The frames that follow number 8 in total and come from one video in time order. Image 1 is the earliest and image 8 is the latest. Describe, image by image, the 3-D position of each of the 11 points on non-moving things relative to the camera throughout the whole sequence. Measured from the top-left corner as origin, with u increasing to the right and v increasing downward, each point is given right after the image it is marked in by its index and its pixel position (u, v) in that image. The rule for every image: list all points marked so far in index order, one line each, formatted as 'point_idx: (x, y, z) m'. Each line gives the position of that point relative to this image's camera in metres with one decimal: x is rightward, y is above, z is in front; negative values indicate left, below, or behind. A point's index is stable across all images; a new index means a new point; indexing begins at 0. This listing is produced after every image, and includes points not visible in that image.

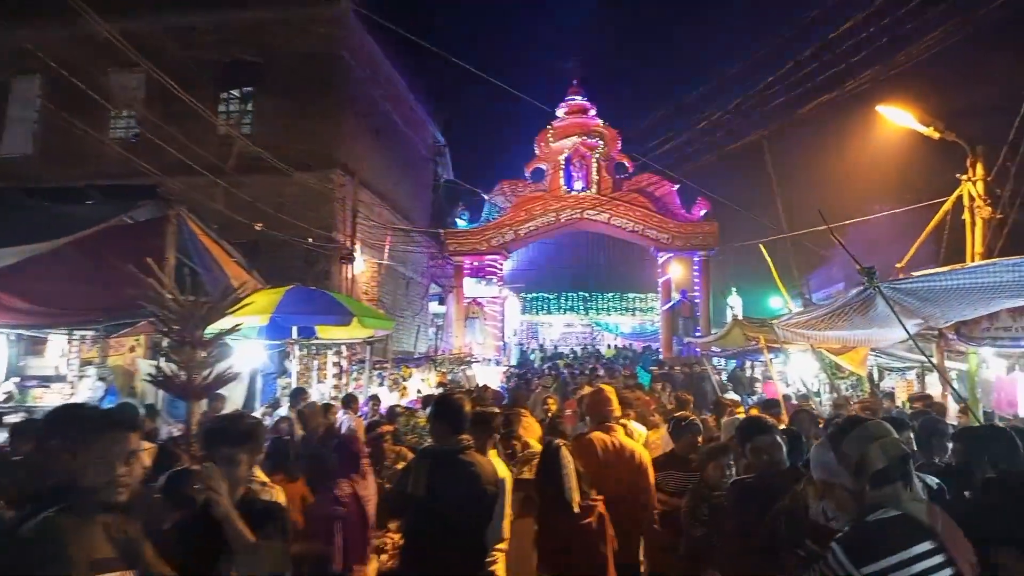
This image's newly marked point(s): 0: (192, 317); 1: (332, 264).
0: (-2.6, -0.2, +5.5) m
1: (-4.4, +0.6, +16.3) m
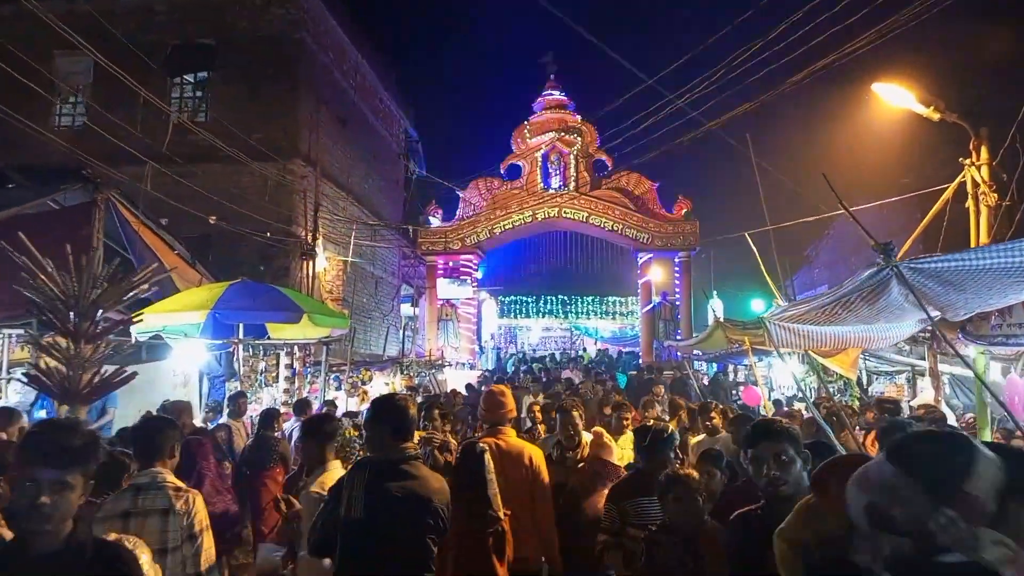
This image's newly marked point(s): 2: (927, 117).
0: (-3.0, -0.1, +4.6) m
1: (-5.1, +0.6, +15.3) m
2: (+5.2, +2.2, +8.4) m
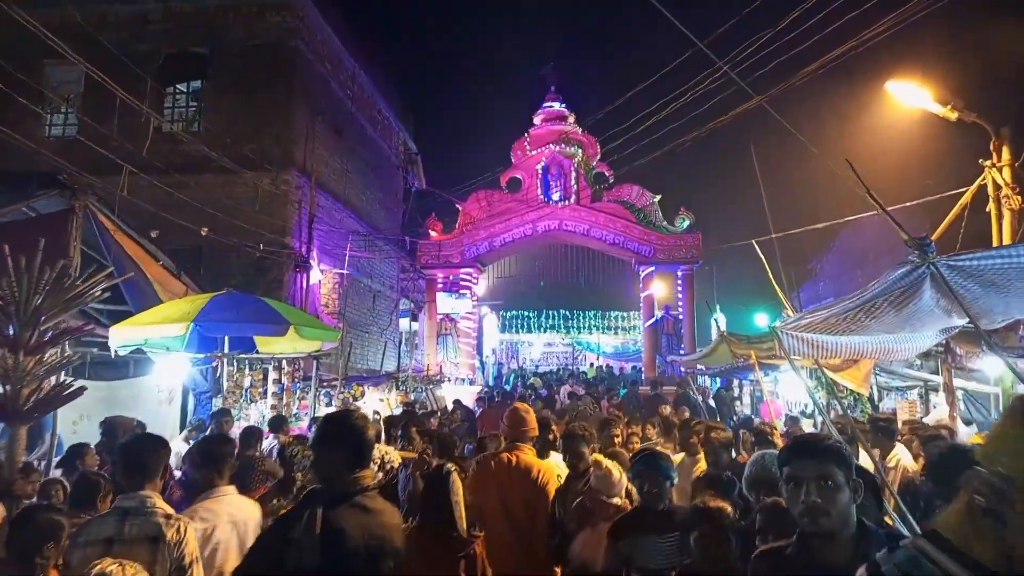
0: (-3.0, -0.1, +4.1) m
1: (-5.1, +0.4, +14.9) m
2: (+5.2, +2.0, +8.0) m
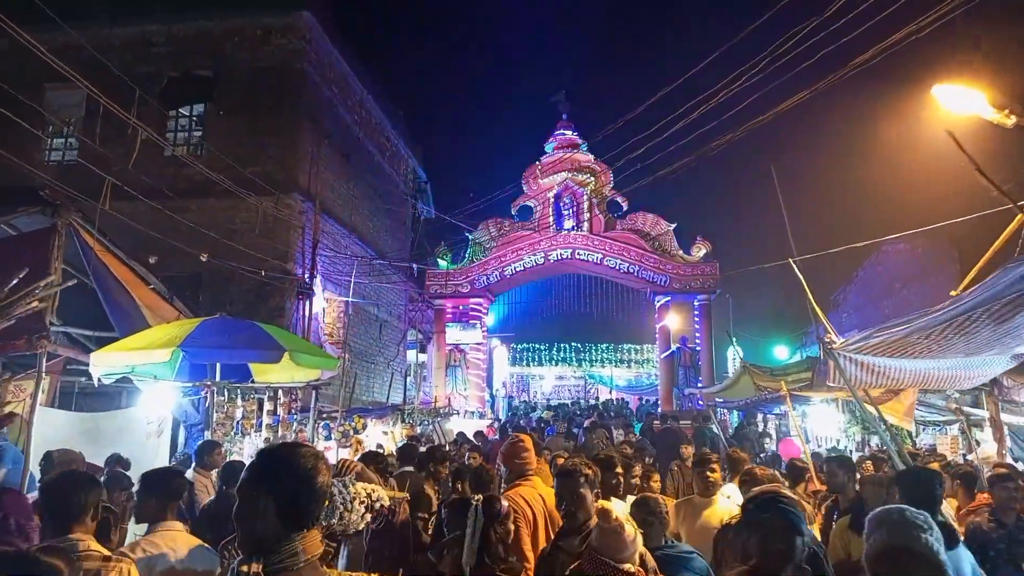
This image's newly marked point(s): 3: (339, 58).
0: (-3.0, -0.2, +3.5) m
1: (-4.8, -0.2, +14.3) m
2: (+5.3, +1.8, +7.3) m
3: (-4.4, +5.9, +17.1) m
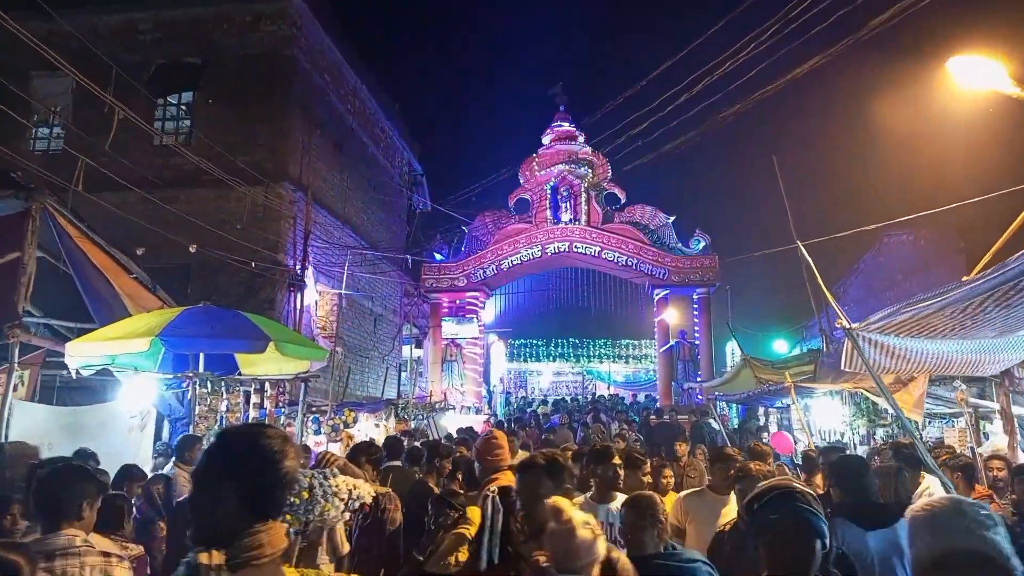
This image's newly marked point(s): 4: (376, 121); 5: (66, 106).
0: (-3.0, 0.0, +3.1) m
1: (-4.9, -0.1, +14.0) m
2: (+5.3, +2.0, +7.0) m
3: (-4.5, +6.1, +16.7) m
4: (-4.1, +5.0, +20.0) m
5: (-10.3, +4.2, +15.4) m
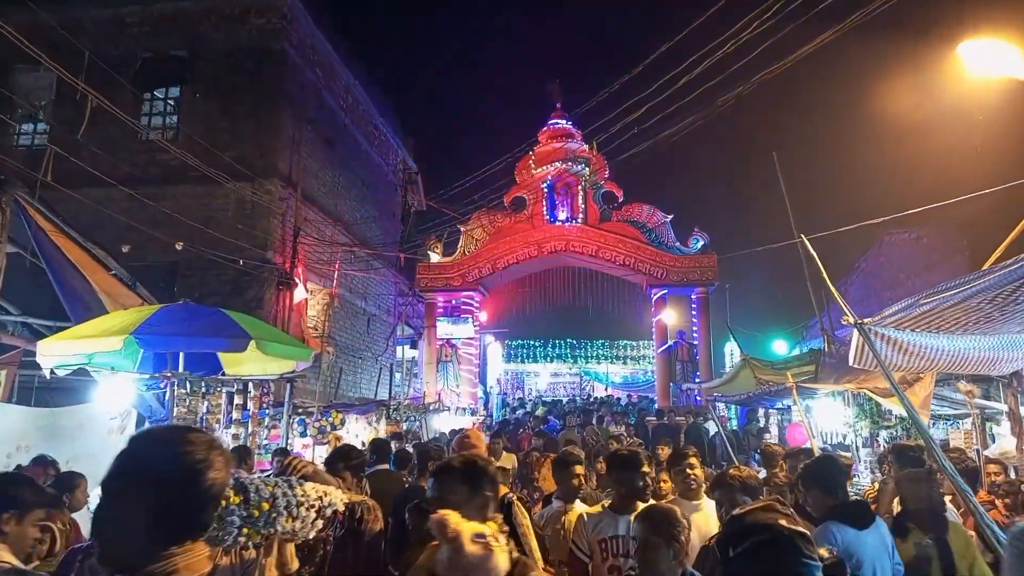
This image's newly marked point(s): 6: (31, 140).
0: (-3.1, 0.0, +2.8) m
1: (-5.0, 0.0, +13.6) m
2: (+5.2, +2.0, +6.7) m
3: (-4.6, +6.1, +16.4) m
4: (-4.2, +5.0, +19.7) m
5: (-10.4, +4.2, +15.0) m
6: (-10.7, +3.3, +14.9) m
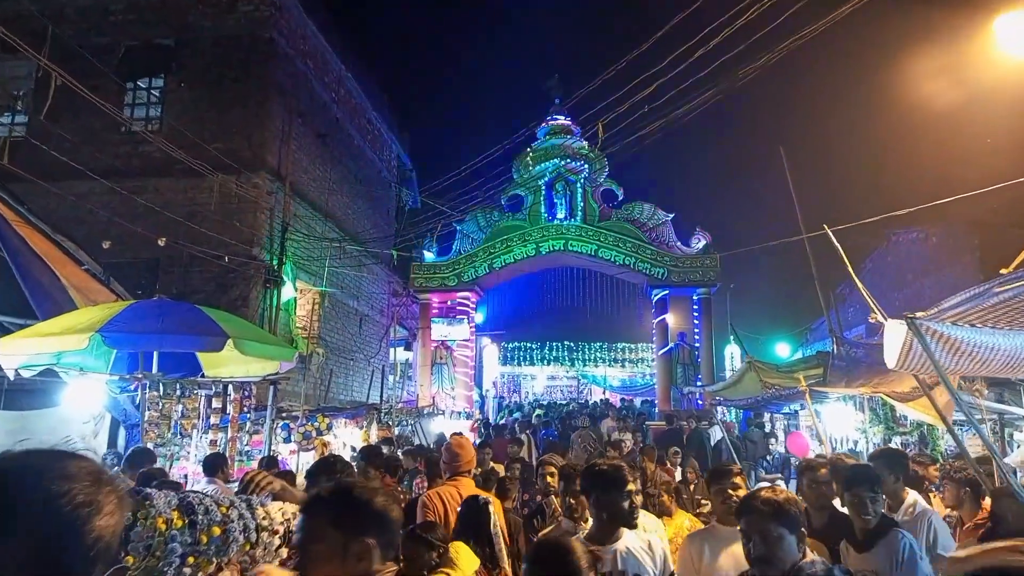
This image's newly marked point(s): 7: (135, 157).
0: (-3.1, +0.1, +2.2) m
1: (-5.1, 0.0, +13.0) m
2: (+5.2, +2.1, +6.2) m
3: (-4.7, +6.1, +15.8) m
4: (-4.3, +5.0, +19.1) m
5: (-10.4, +4.3, +14.4) m
6: (-10.8, +3.4, +14.3) m
7: (-7.8, +2.7, +13.9) m
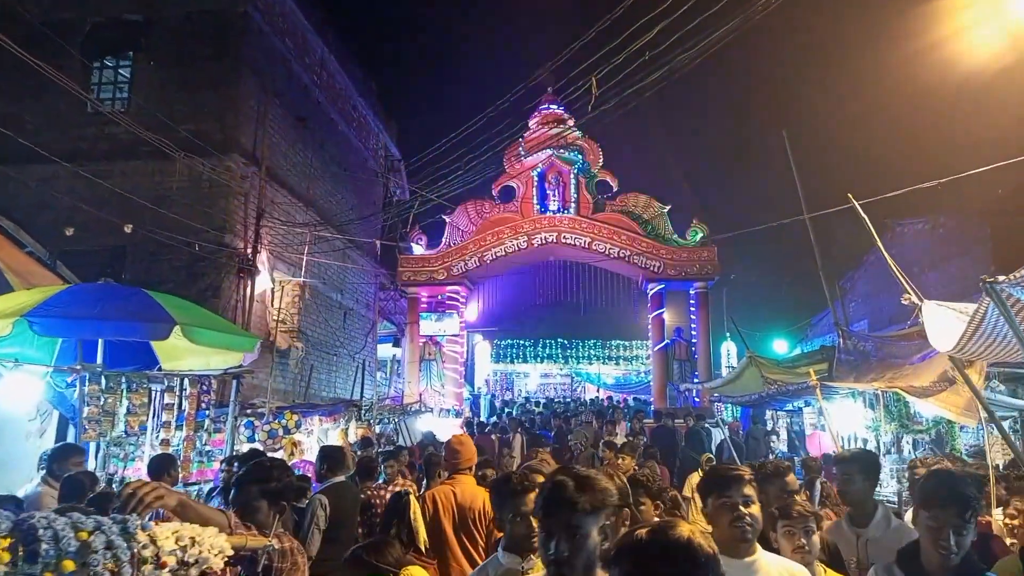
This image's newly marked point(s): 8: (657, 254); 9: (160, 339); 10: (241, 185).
0: (-3.2, +0.3, +1.4) m
1: (-5.3, +0.2, +12.2) m
2: (+5.0, +2.2, +5.4) m
3: (-4.9, +6.3, +15.0) m
4: (-4.5, +5.2, +18.3) m
5: (-10.6, +4.5, +13.6) m
6: (-11.0, +3.6, +13.5) m
7: (-8.1, +2.9, +13.1) m
8: (+4.3, +1.0, +19.6) m
9: (-3.4, -0.5, +6.5) m
10: (-5.2, +2.0, +12.8) m
